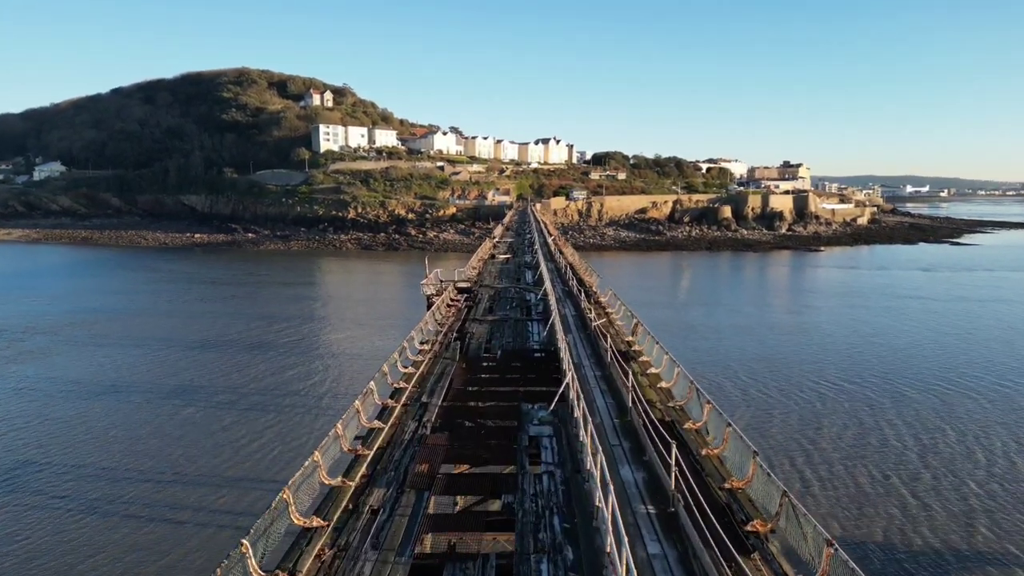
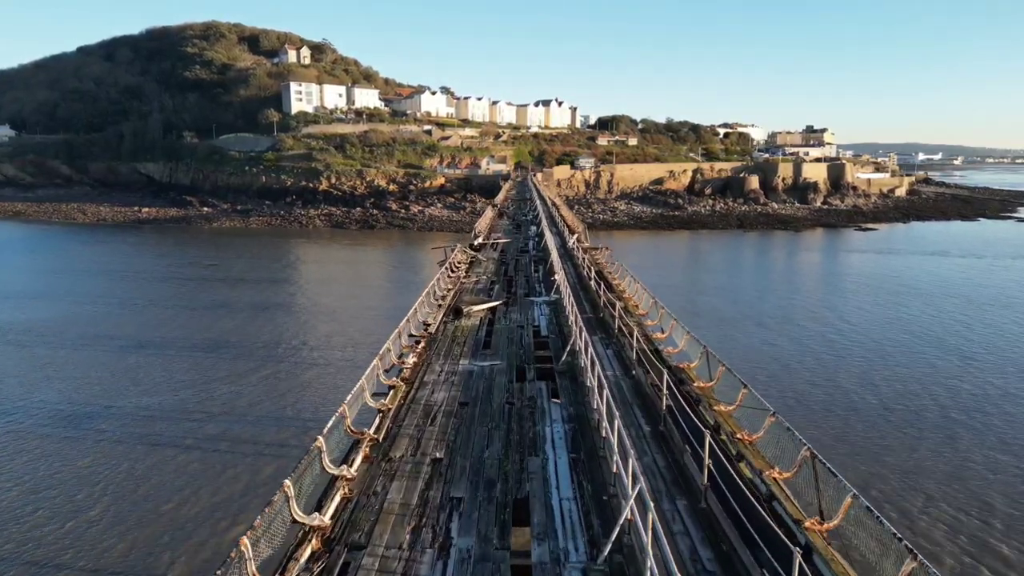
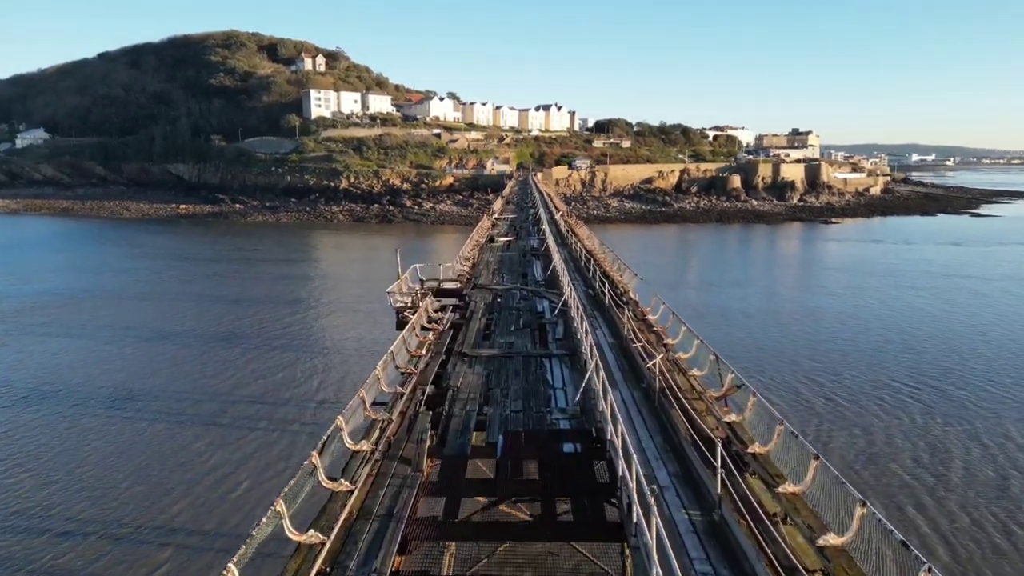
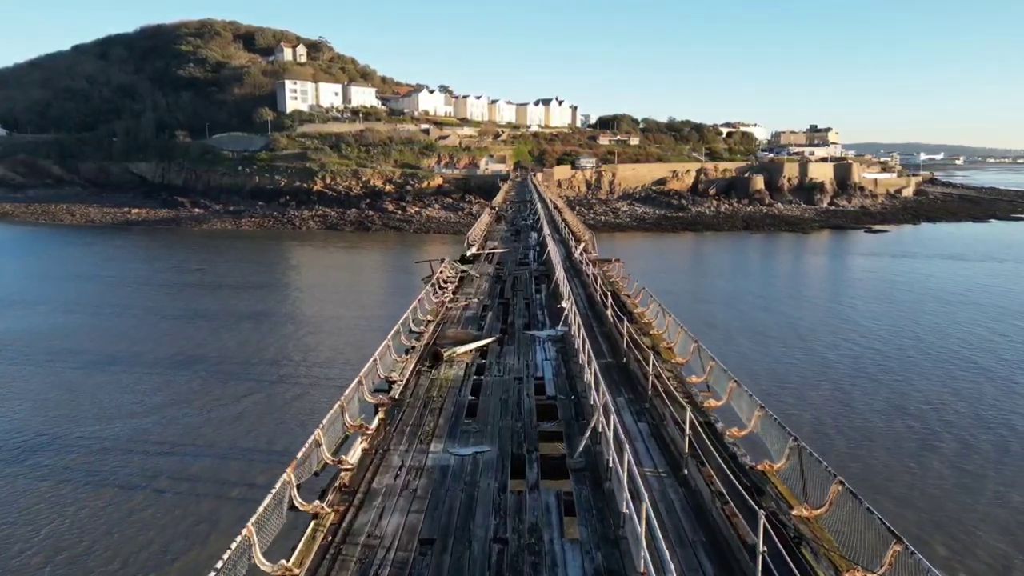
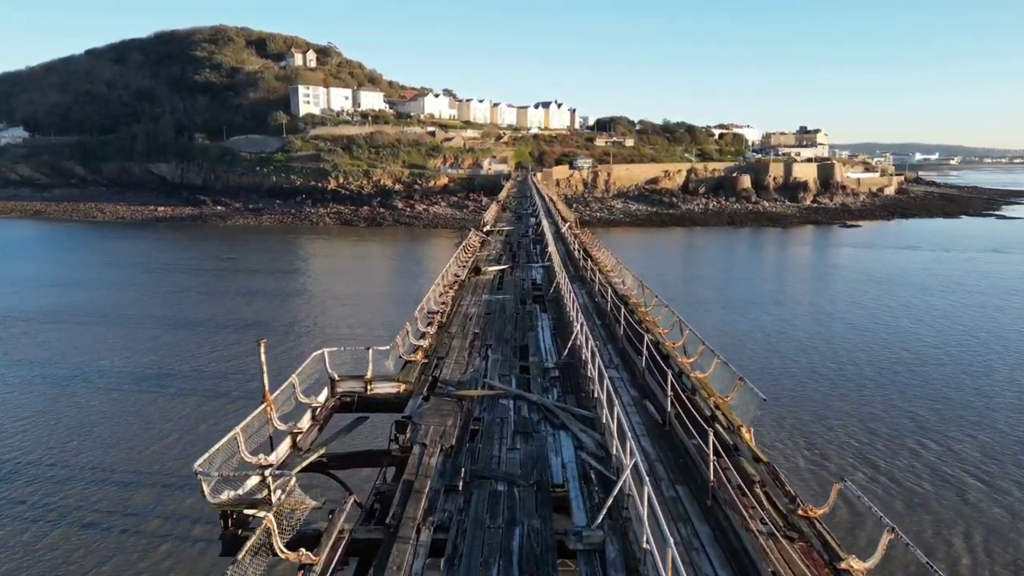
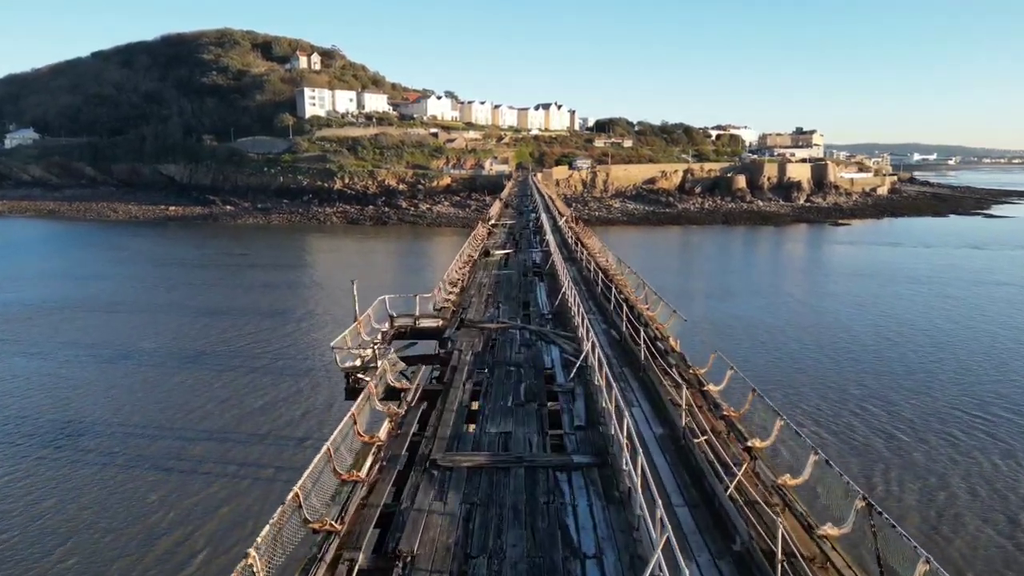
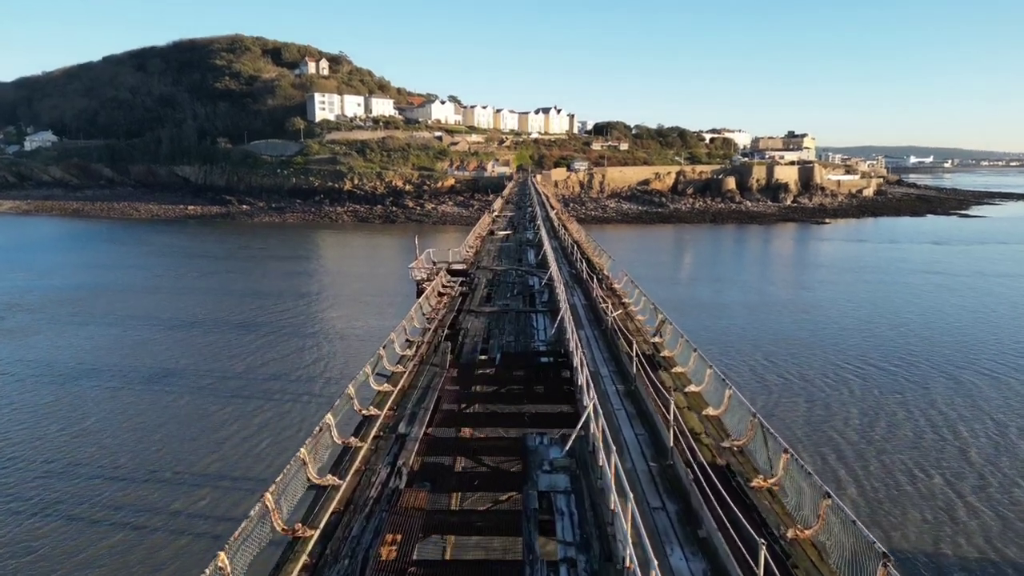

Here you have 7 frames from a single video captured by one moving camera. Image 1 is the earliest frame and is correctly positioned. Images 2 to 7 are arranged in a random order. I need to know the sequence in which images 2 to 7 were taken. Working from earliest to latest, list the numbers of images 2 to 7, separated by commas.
7, 3, 6, 5, 2, 4
